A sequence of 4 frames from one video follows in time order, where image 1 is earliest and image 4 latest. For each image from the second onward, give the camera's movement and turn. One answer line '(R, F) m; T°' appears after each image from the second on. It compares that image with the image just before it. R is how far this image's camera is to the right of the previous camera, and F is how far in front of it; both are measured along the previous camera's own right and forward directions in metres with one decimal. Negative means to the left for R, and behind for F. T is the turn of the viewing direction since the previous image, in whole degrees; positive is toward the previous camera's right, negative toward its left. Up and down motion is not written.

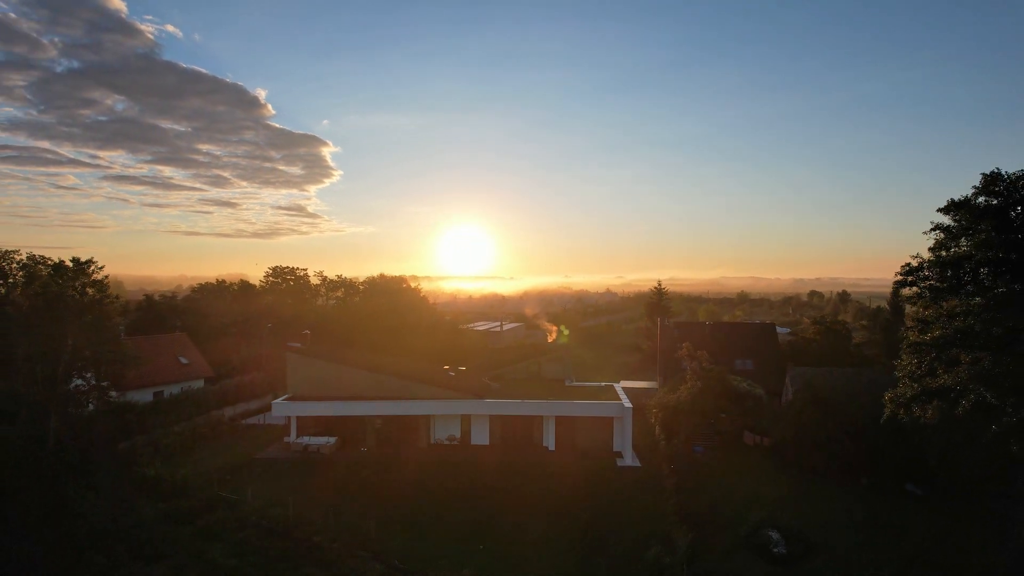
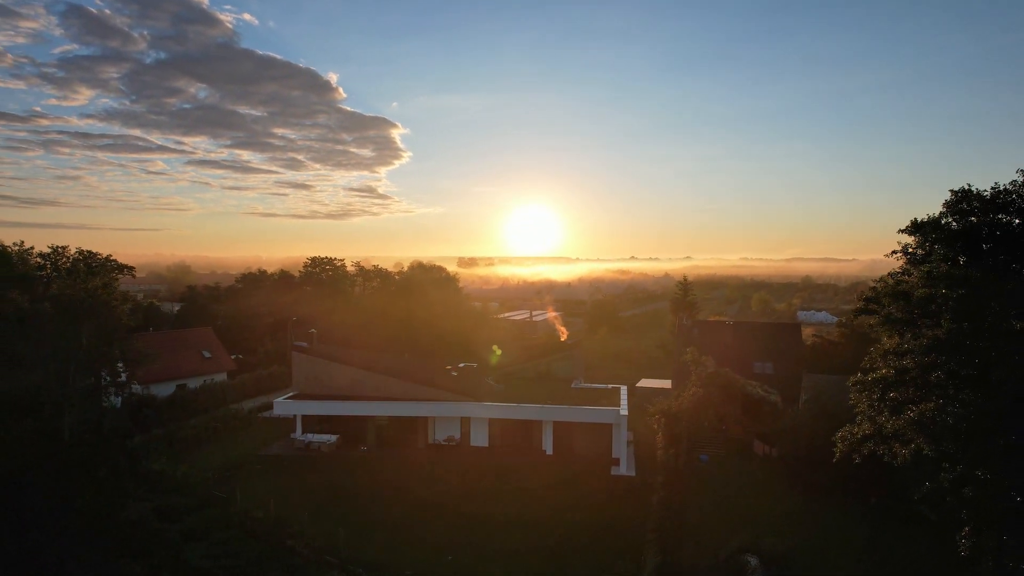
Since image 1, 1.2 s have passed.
(+1.7, +0.4) m; -5°
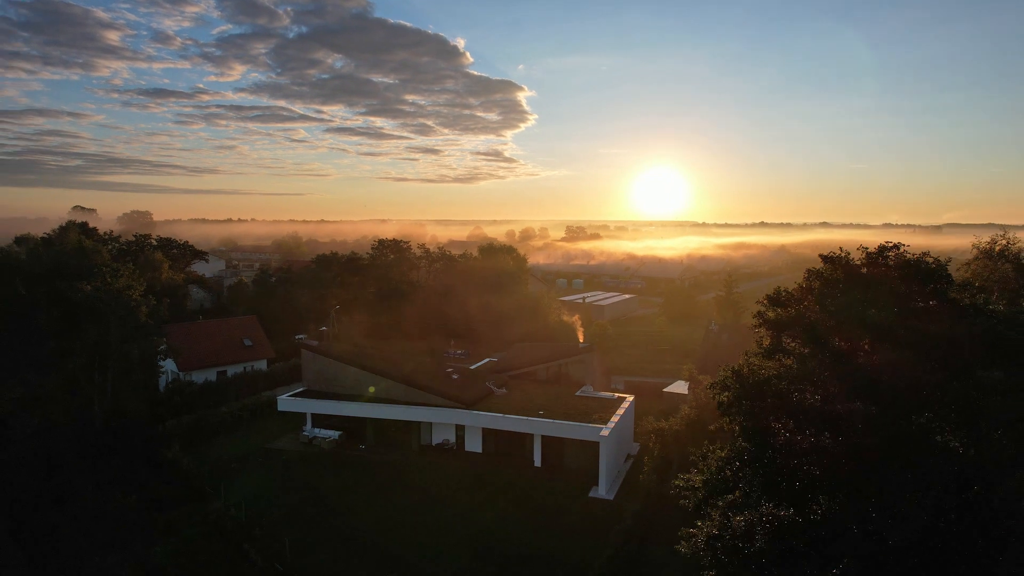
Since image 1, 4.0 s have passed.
(+3.2, +0.8) m; -10°
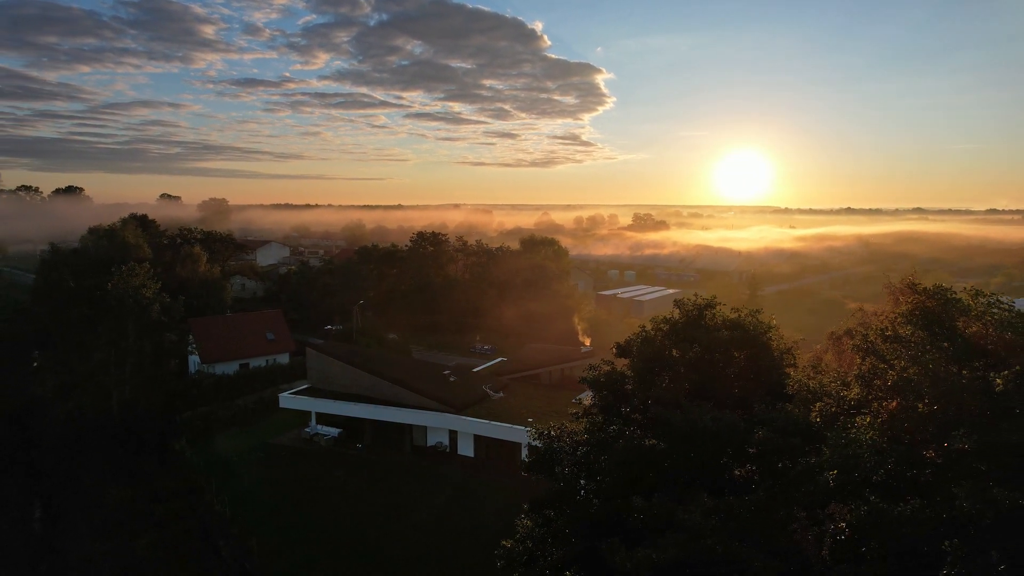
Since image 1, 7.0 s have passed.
(+2.1, +0.4) m; -6°
